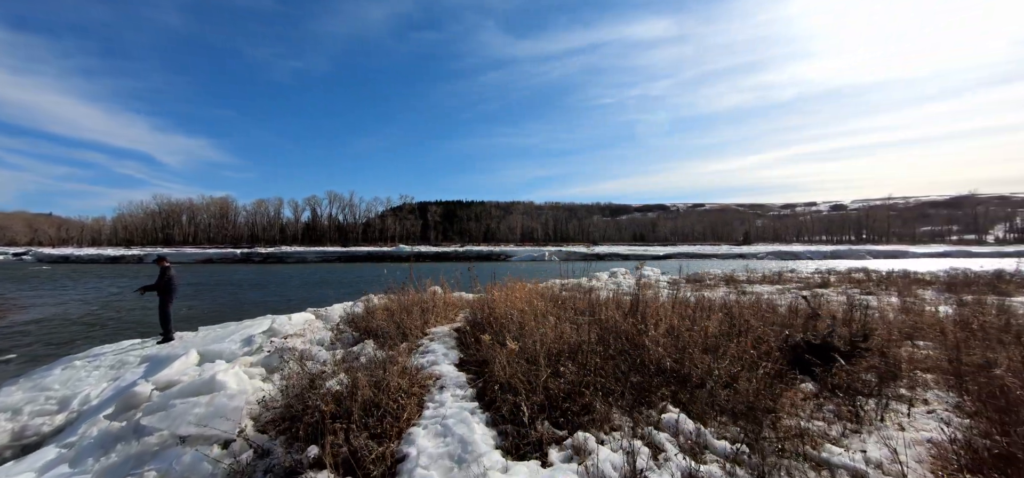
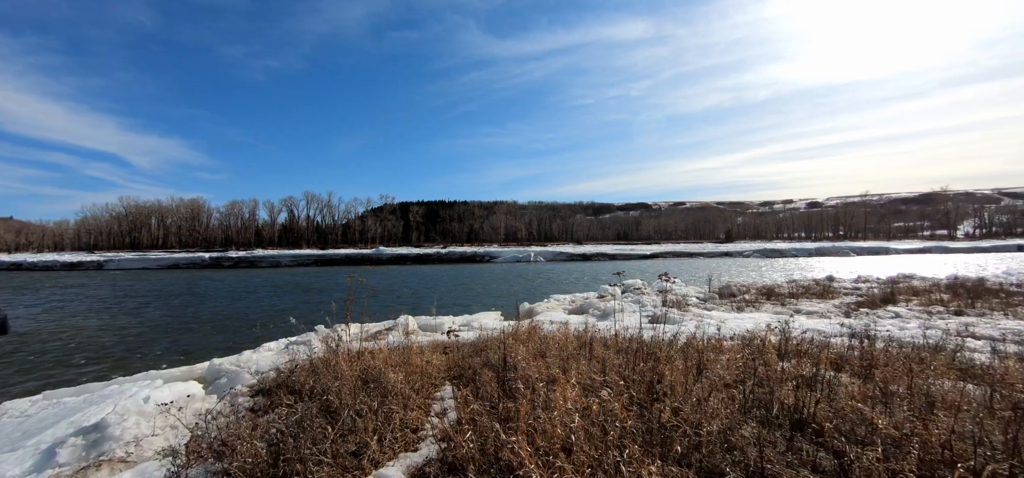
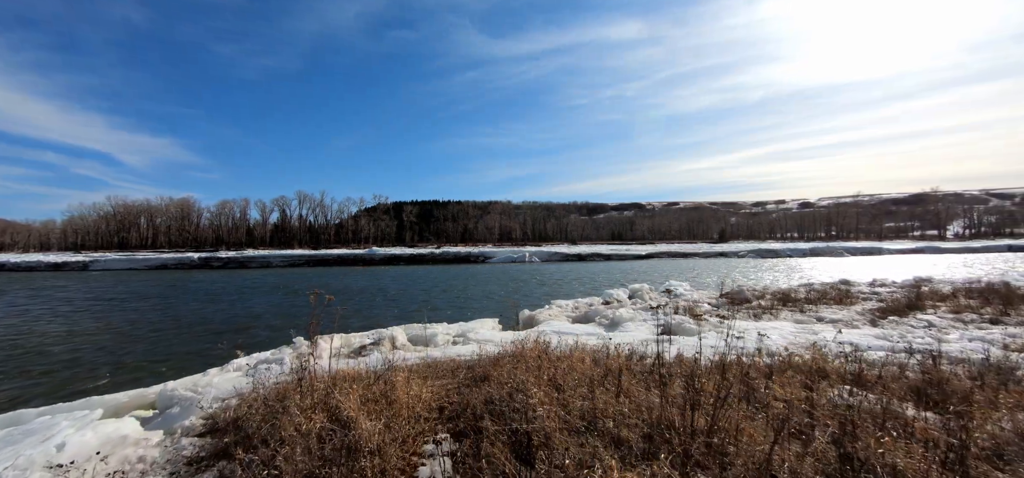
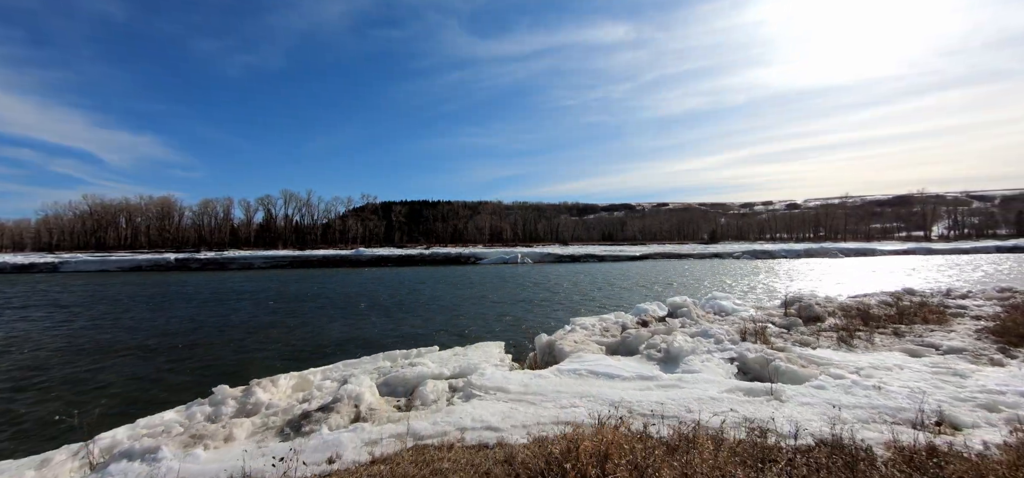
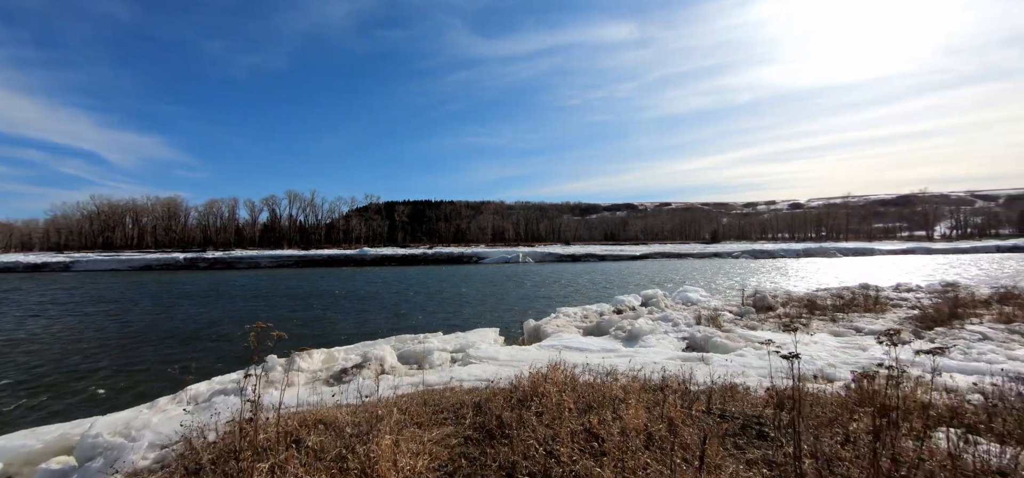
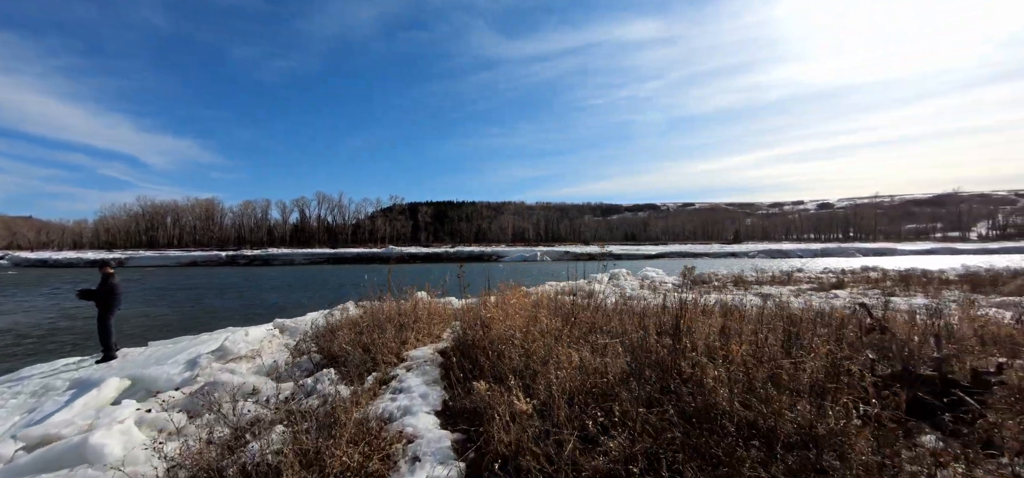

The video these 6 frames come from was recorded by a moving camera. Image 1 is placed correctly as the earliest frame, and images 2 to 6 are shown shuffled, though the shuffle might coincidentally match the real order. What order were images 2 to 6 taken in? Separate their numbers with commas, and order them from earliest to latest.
6, 2, 3, 5, 4
